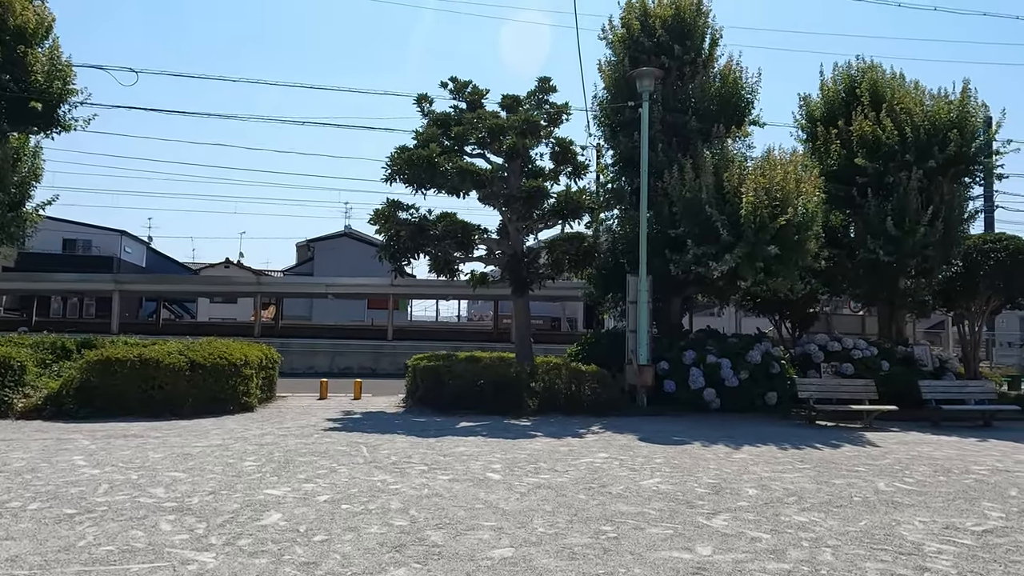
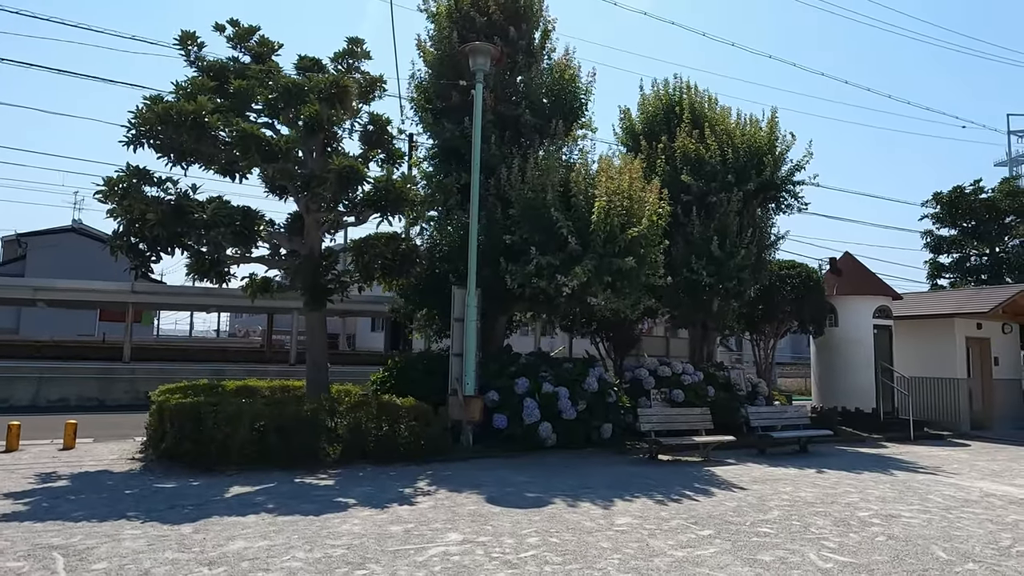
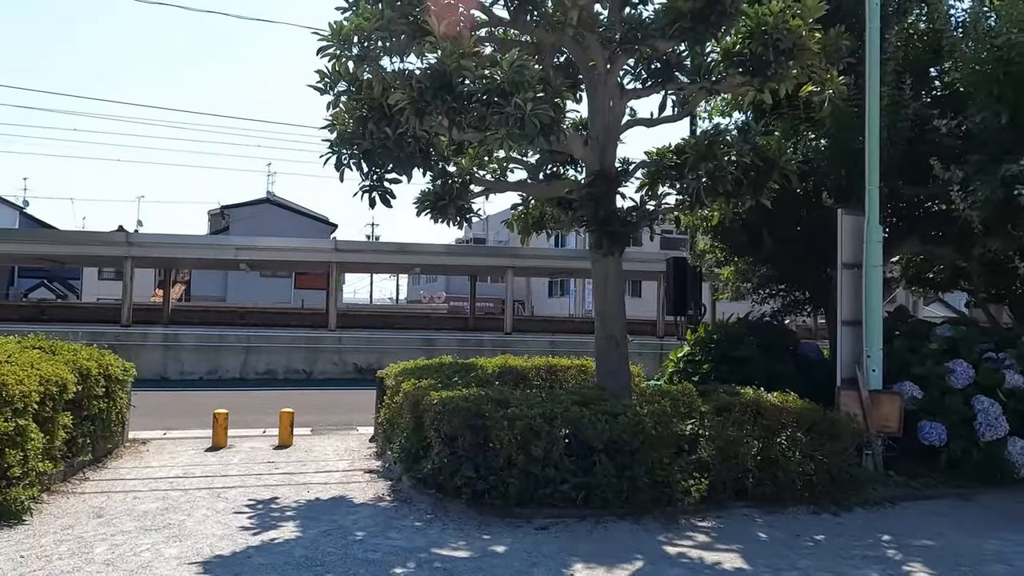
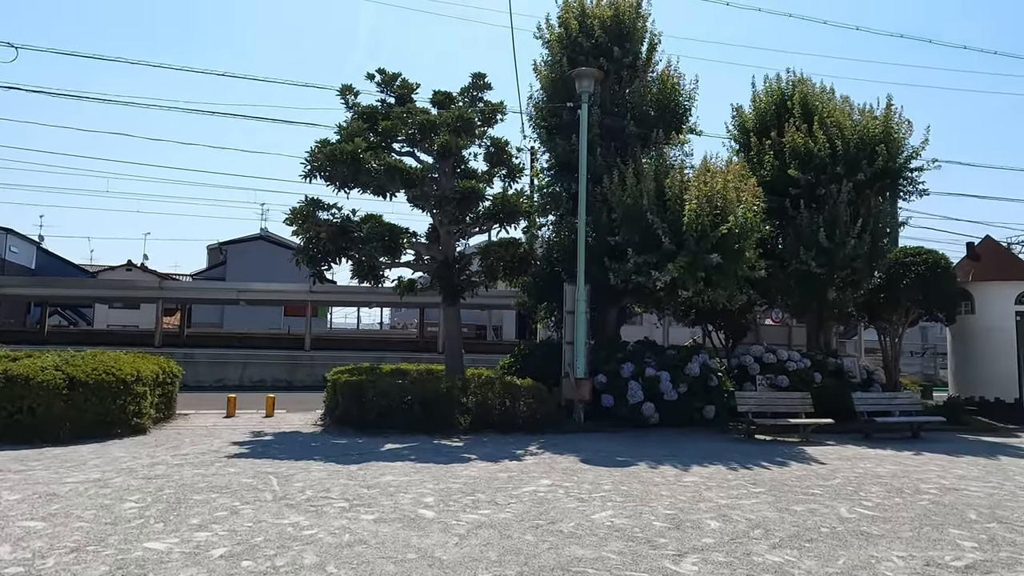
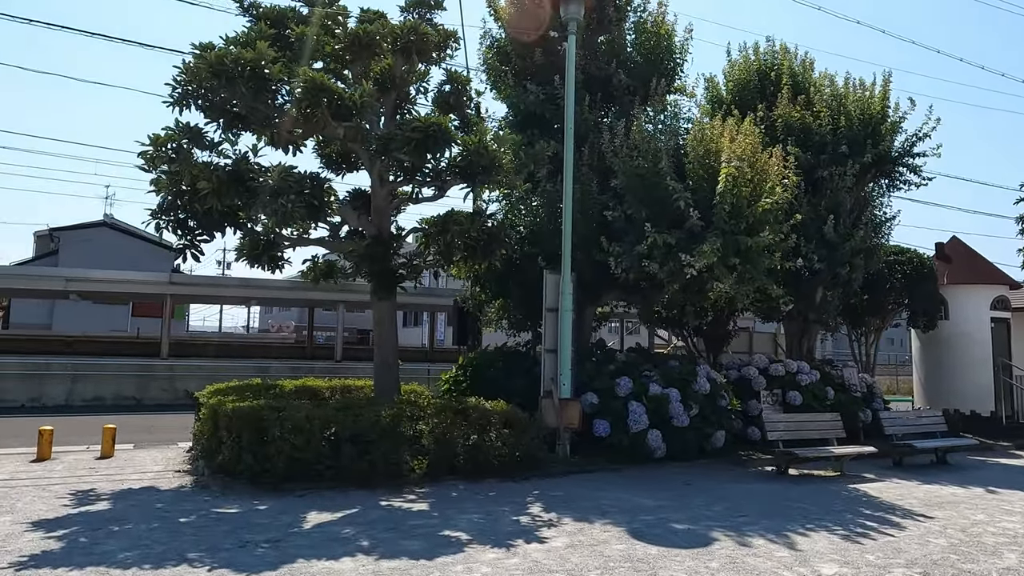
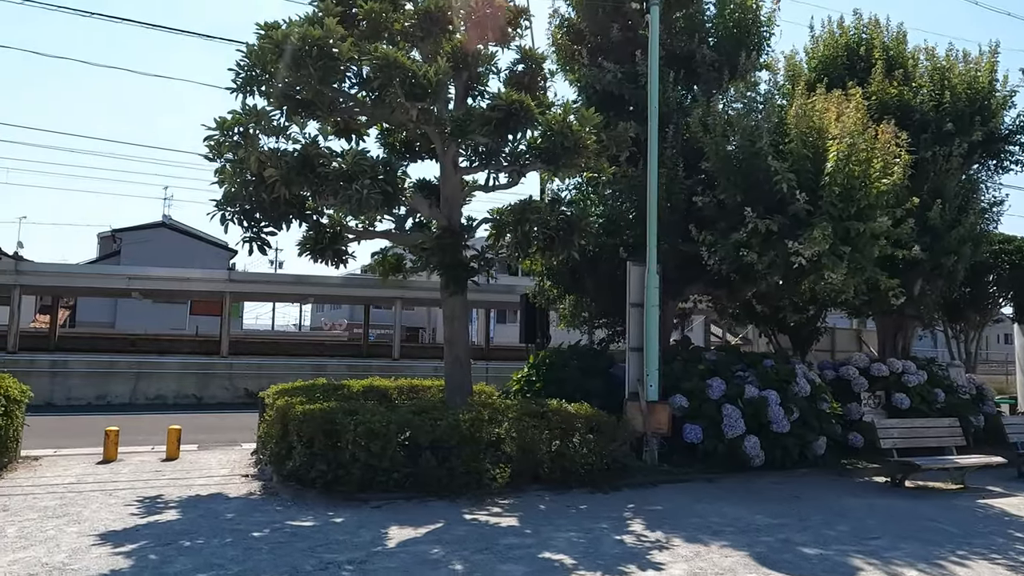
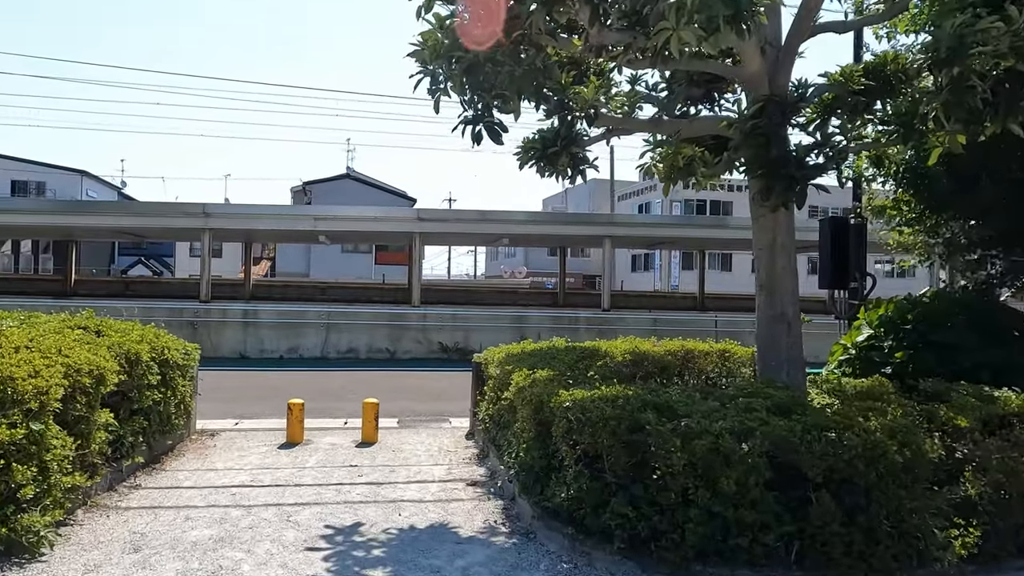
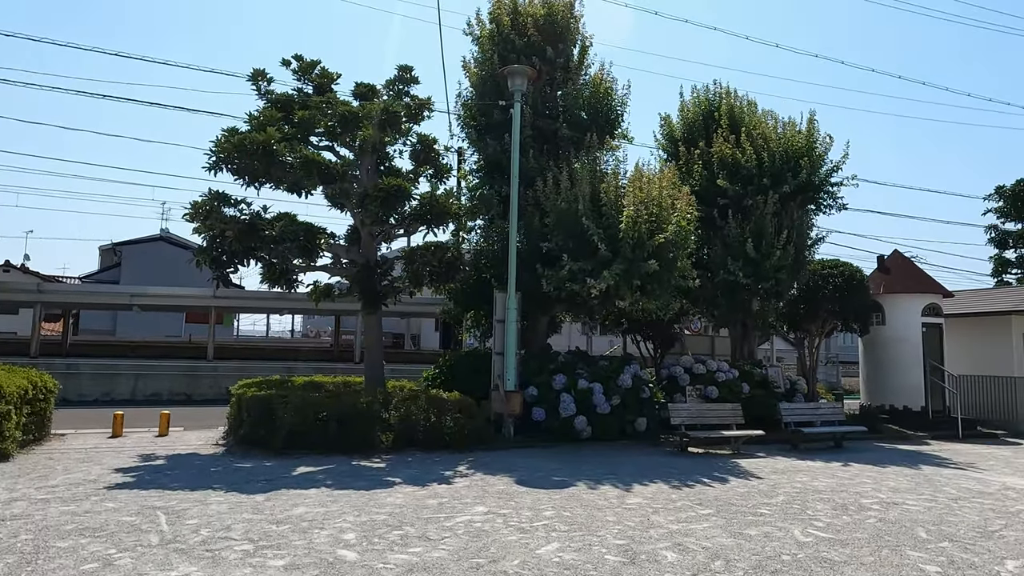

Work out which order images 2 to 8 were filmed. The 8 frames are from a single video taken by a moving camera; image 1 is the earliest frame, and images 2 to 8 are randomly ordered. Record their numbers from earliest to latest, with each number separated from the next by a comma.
4, 8, 2, 5, 6, 3, 7
